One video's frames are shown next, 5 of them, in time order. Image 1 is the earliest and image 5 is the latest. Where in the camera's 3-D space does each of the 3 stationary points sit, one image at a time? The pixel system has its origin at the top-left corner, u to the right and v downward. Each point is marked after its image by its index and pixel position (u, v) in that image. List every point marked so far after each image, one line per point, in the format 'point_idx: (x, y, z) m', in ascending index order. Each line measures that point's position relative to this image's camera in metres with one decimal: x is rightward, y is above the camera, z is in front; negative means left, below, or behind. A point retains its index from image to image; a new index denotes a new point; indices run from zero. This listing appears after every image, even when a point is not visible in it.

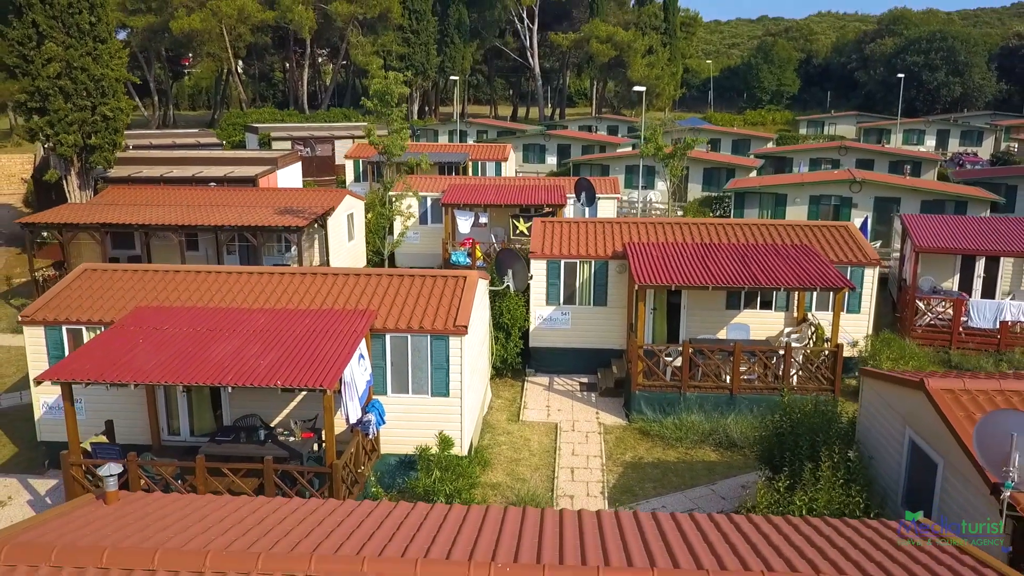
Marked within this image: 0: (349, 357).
0: (-2.3, -0.9, +11.9) m
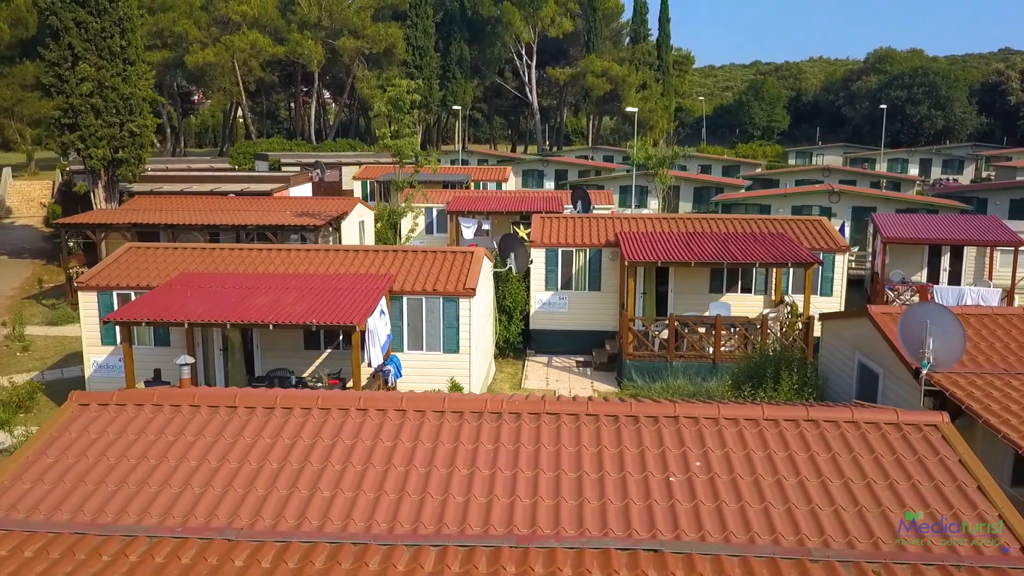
0: (-2.2, -0.3, +13.5) m
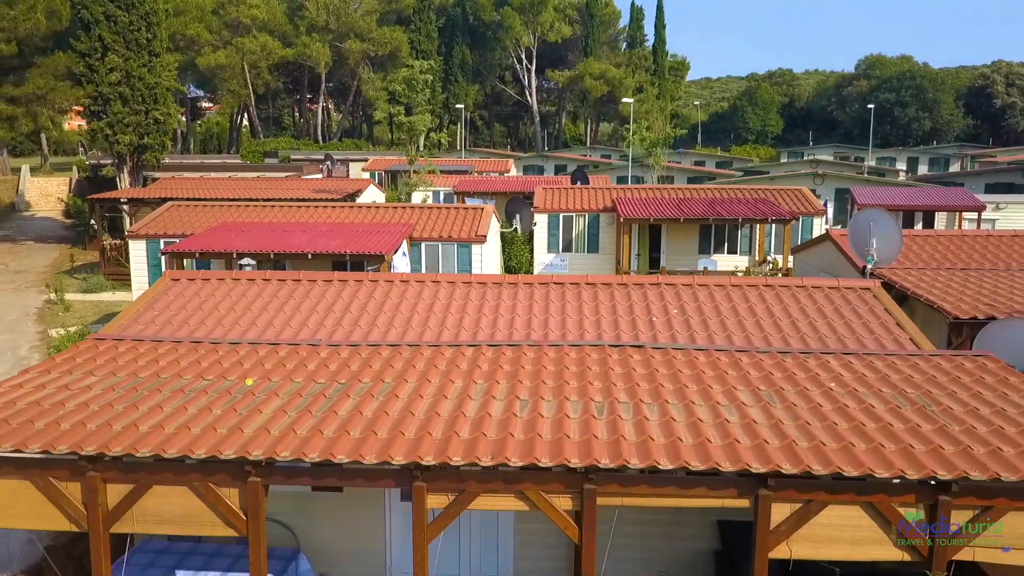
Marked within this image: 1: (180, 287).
0: (-2.1, +0.8, +15.3) m
1: (-3.6, 0.0, +9.3) m
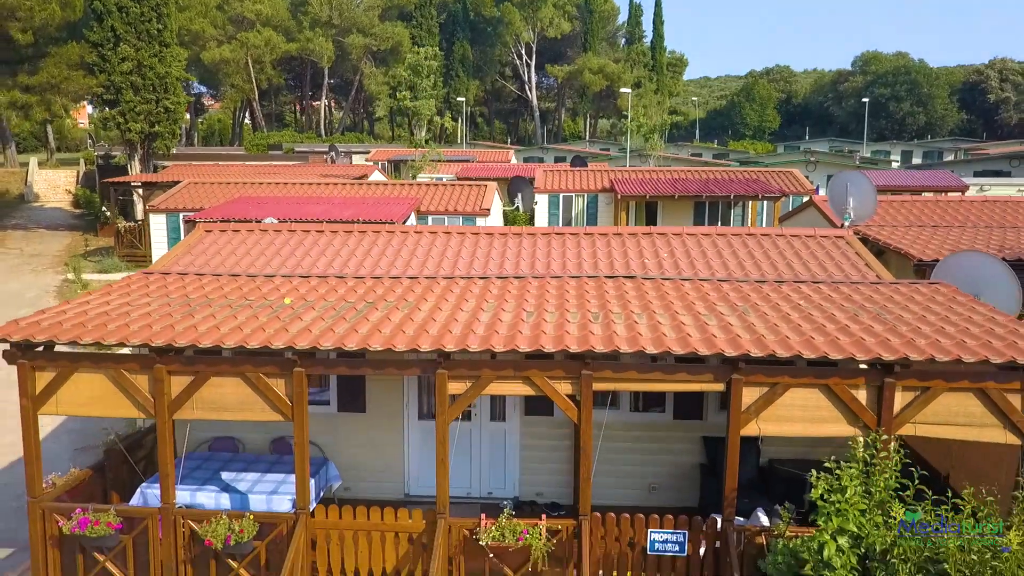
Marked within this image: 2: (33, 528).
0: (-2.0, +1.4, +16.1) m
1: (-3.6, +0.6, +10.1) m
2: (-3.6, -1.8, +6.4) m
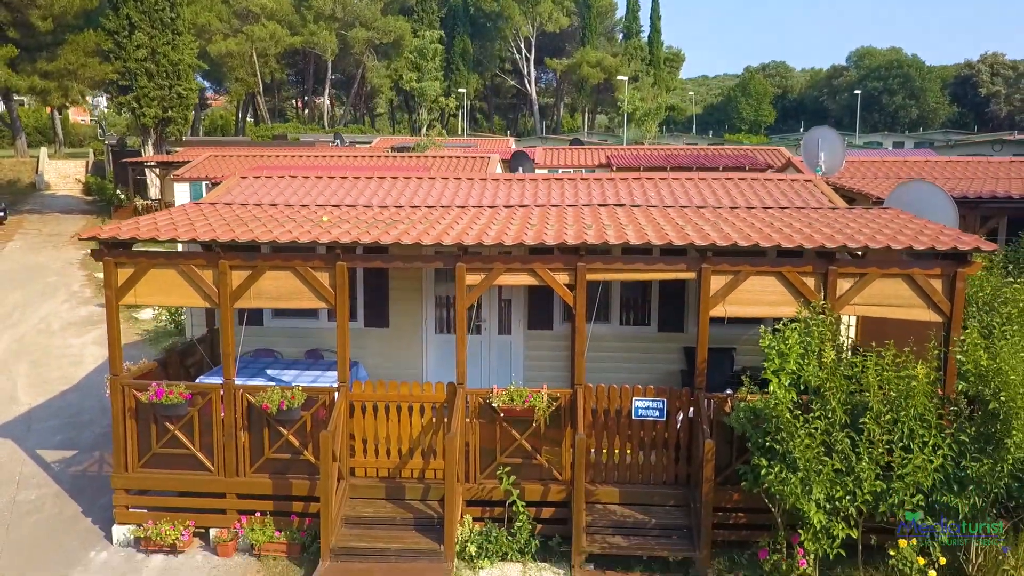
0: (-2.0, +2.2, +17.3) m
1: (-3.5, +1.4, +11.3) m
2: (-3.6, -1.0, +7.6) m
